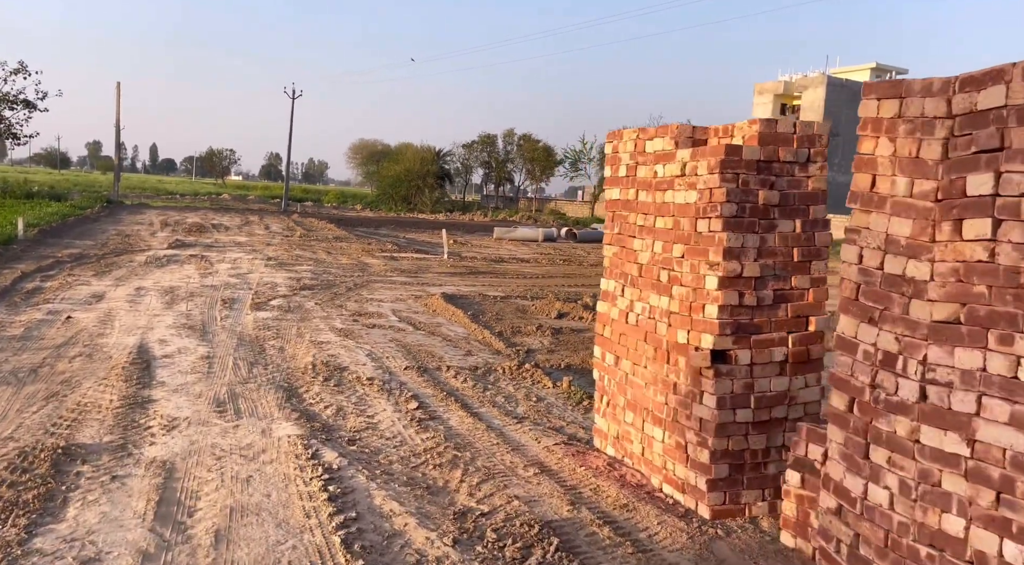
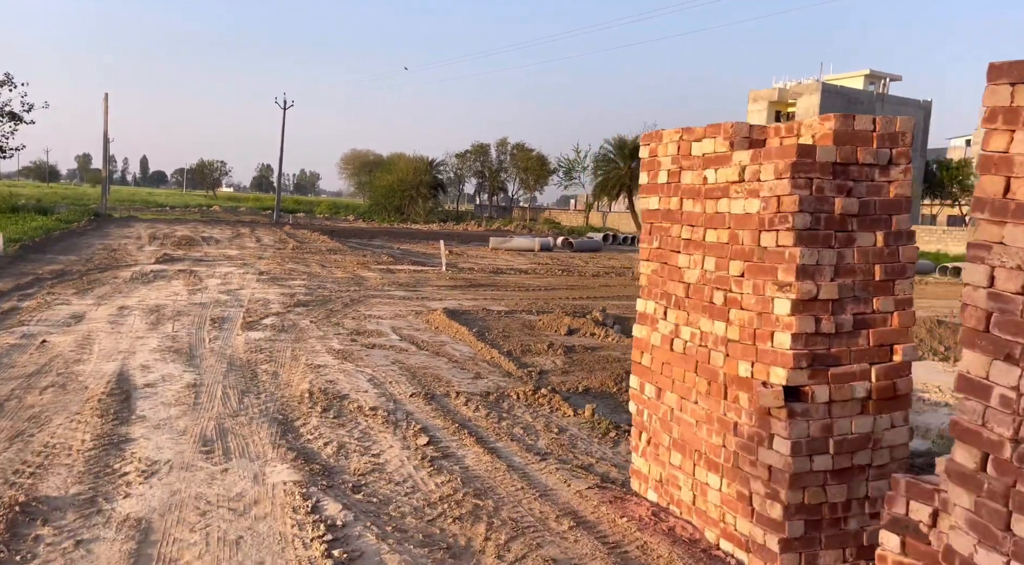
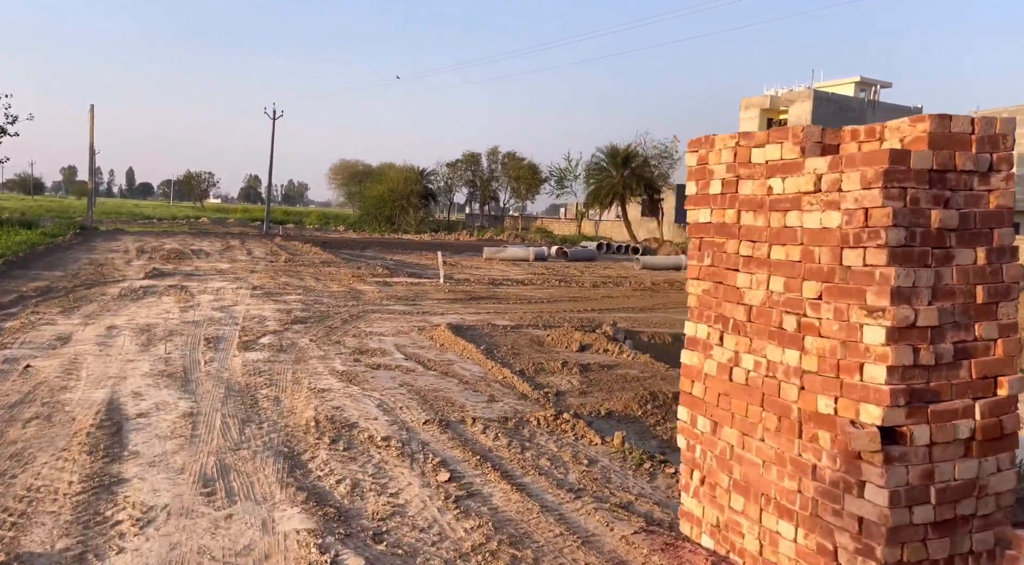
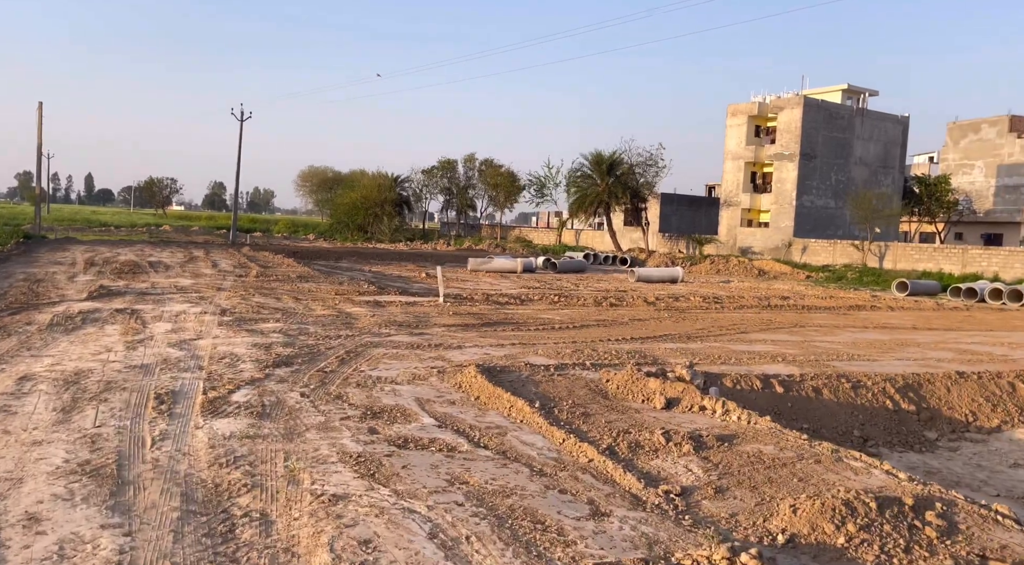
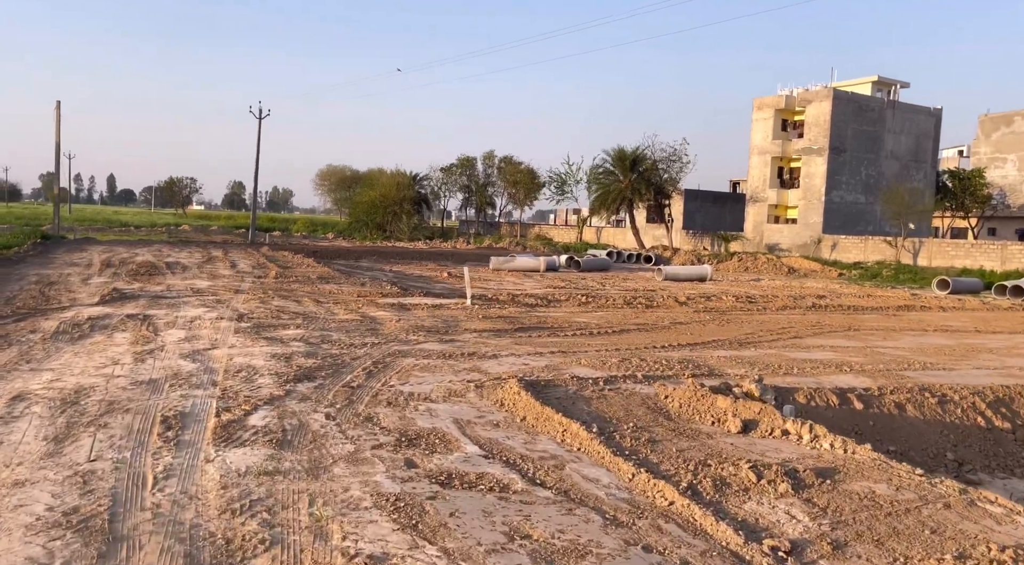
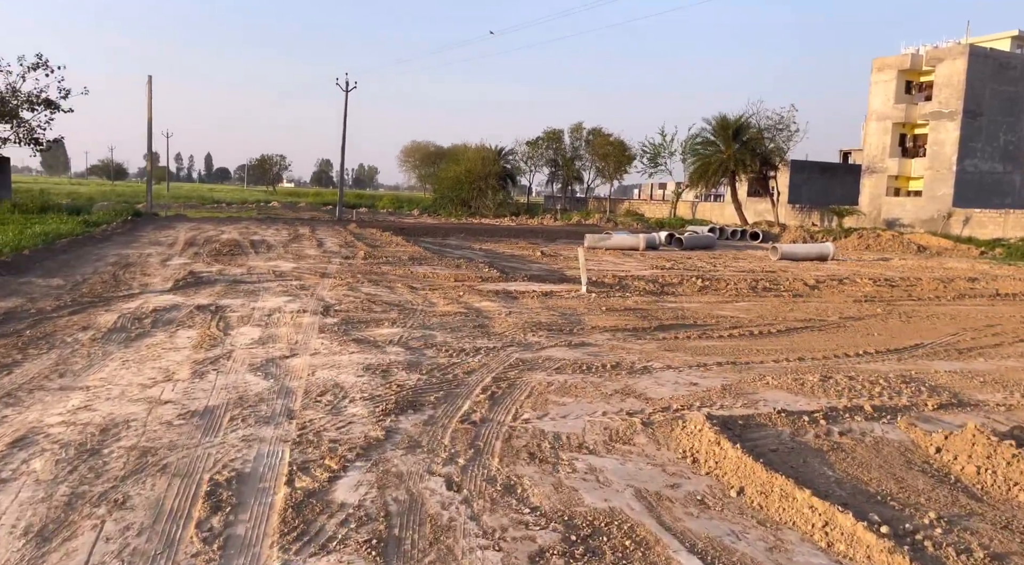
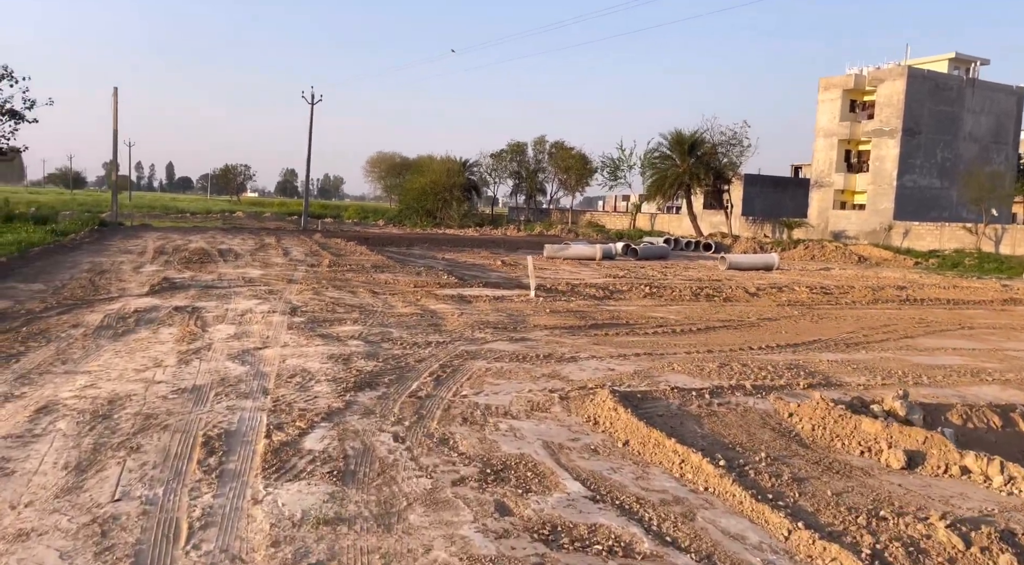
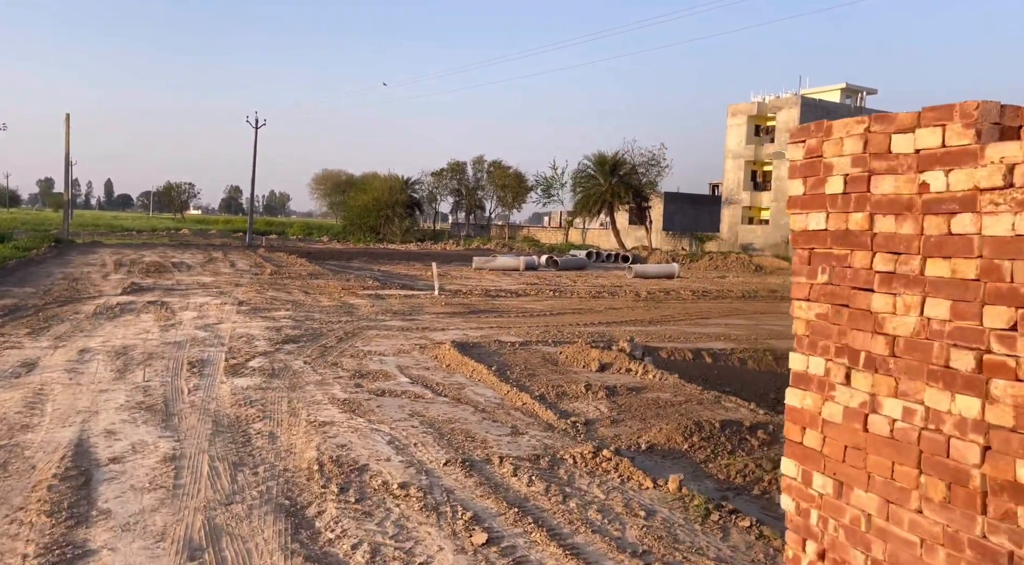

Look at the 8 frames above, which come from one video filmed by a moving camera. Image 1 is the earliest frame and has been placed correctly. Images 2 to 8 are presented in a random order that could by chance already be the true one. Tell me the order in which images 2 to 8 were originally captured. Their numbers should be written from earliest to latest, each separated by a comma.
2, 3, 8, 4, 5, 7, 6
